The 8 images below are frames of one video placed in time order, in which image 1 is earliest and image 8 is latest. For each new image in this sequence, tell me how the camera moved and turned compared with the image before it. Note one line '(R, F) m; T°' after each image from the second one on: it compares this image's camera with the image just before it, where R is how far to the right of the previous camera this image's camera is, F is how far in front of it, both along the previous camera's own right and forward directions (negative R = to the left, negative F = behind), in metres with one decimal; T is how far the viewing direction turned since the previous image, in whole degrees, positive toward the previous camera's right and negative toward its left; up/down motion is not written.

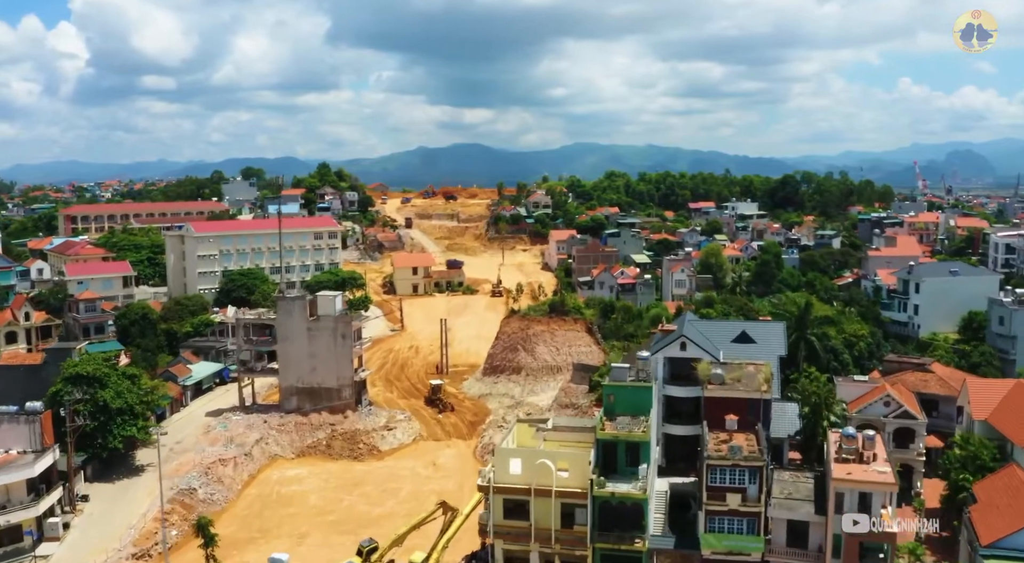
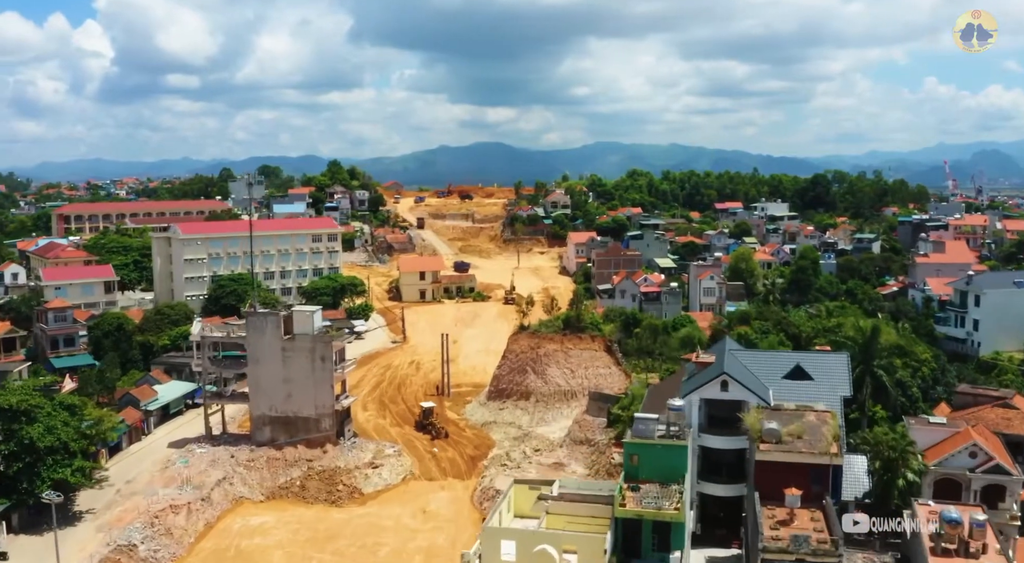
(+0.6, +5.4) m; -2°
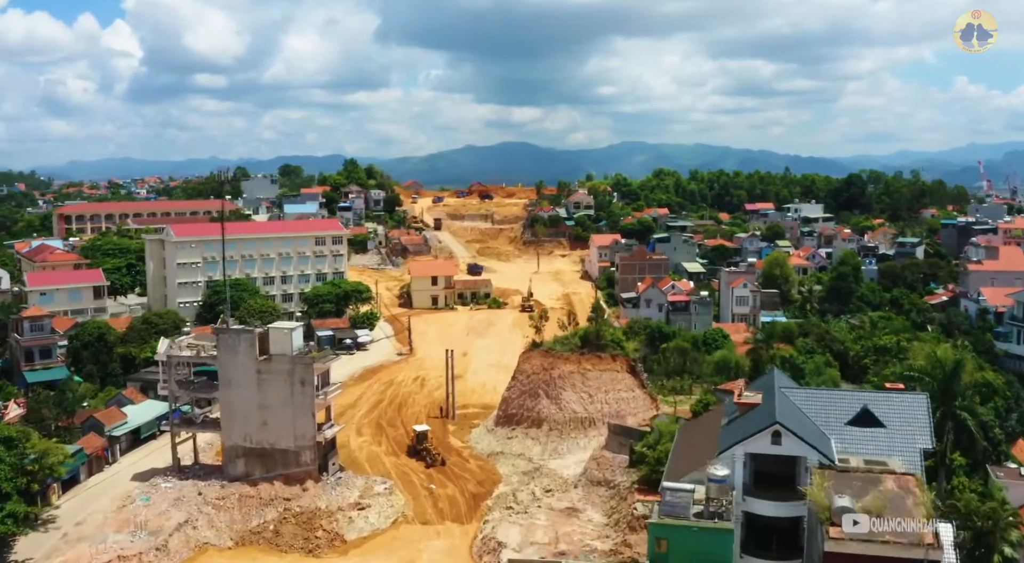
(+0.6, +4.4) m; -2°
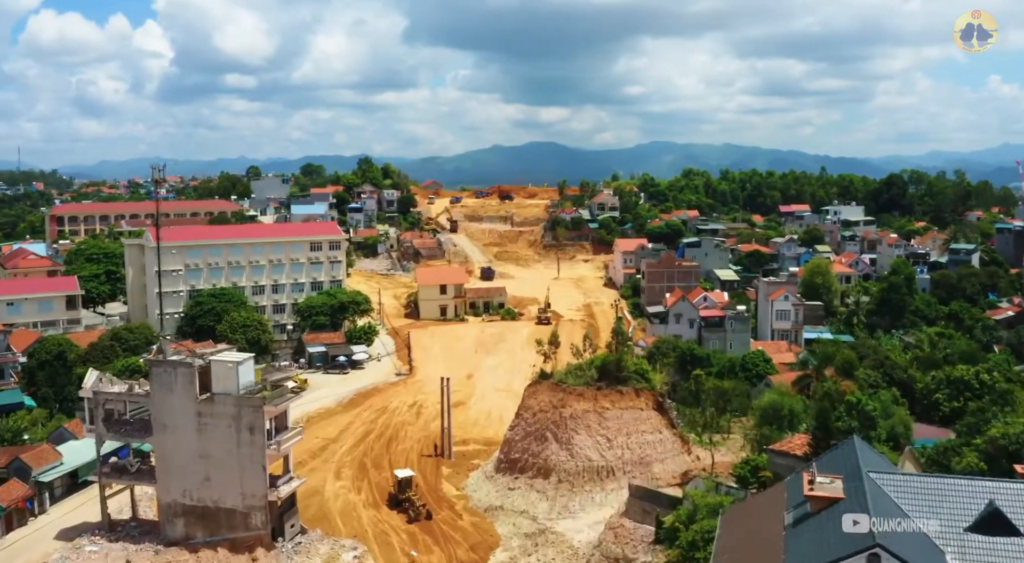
(+0.8, +5.6) m; -2°
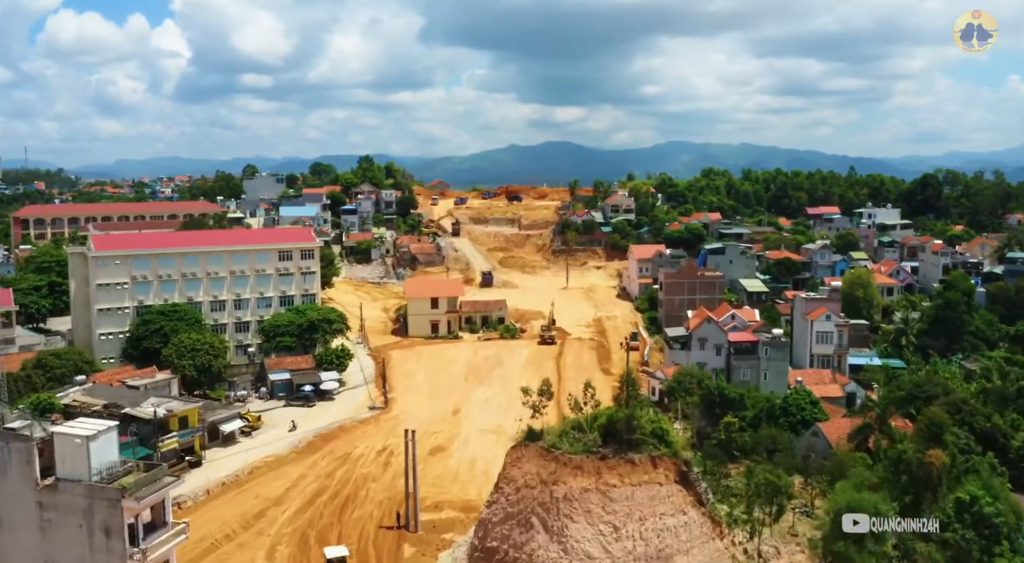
(+1.0, +7.0) m; -1°
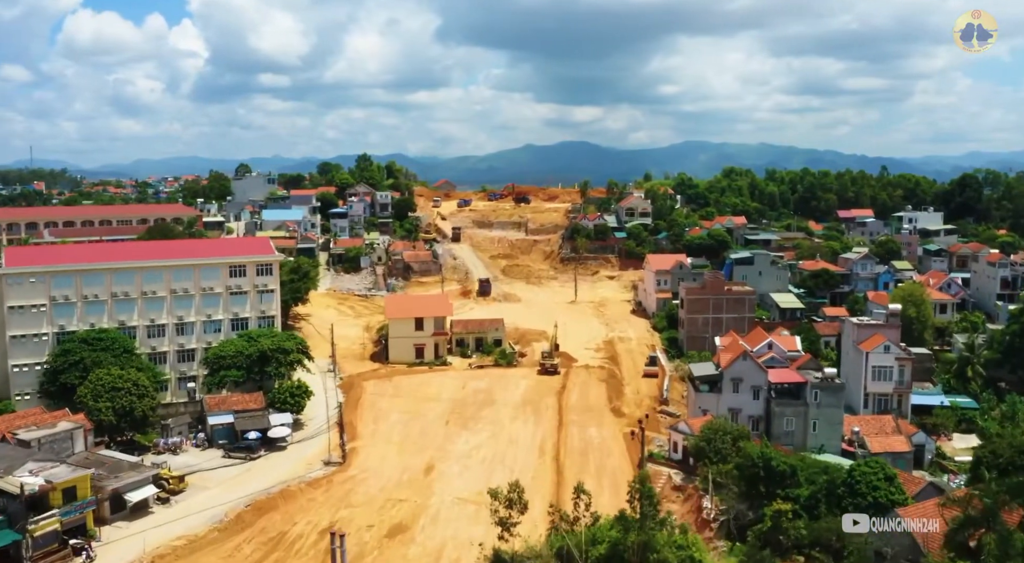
(+1.1, +7.5) m; -1°
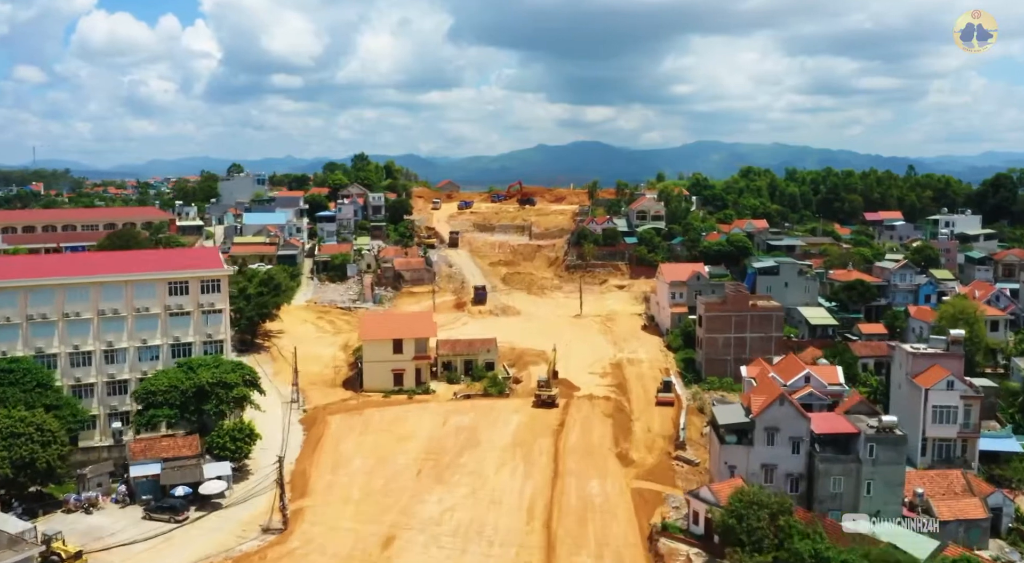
(+1.0, +6.1) m; -1°
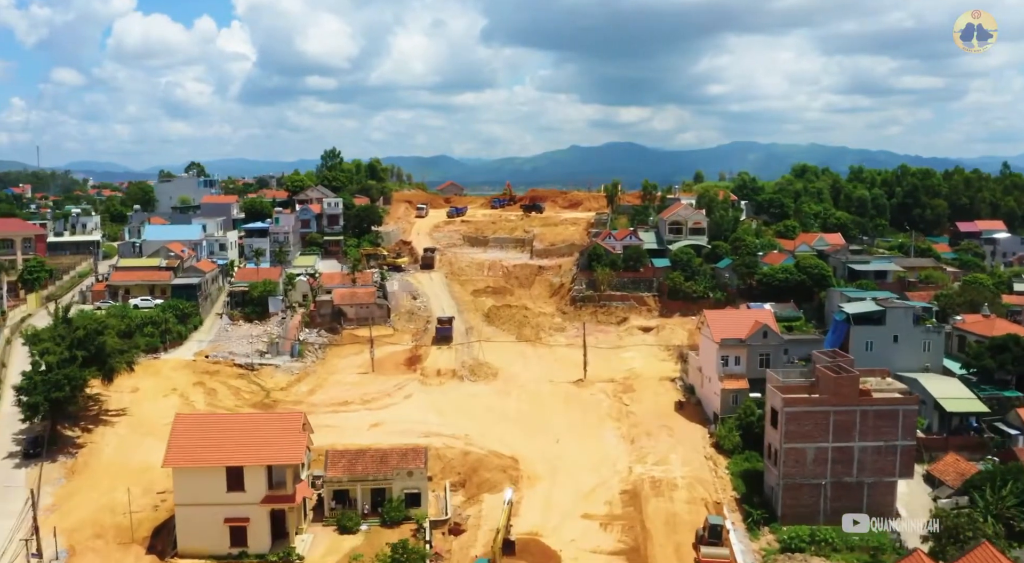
(+2.9, +18.0) m; -2°
